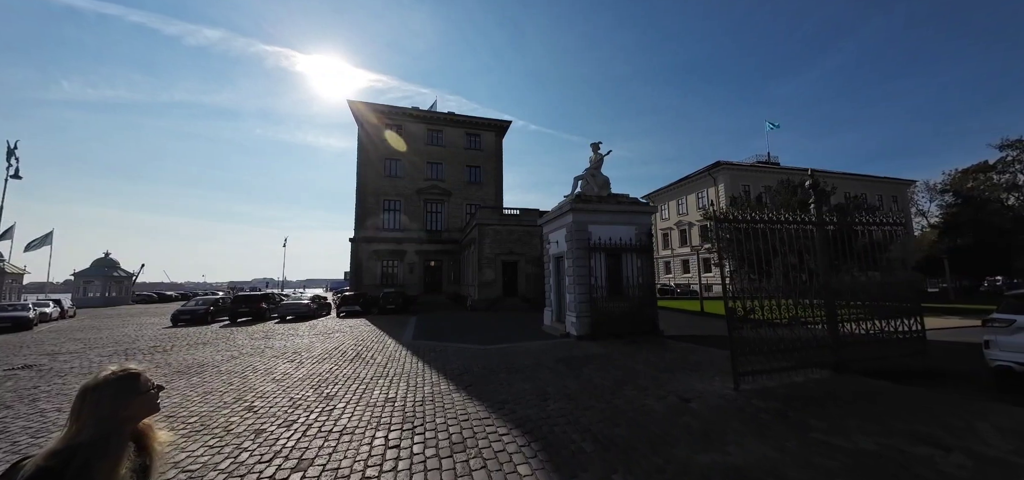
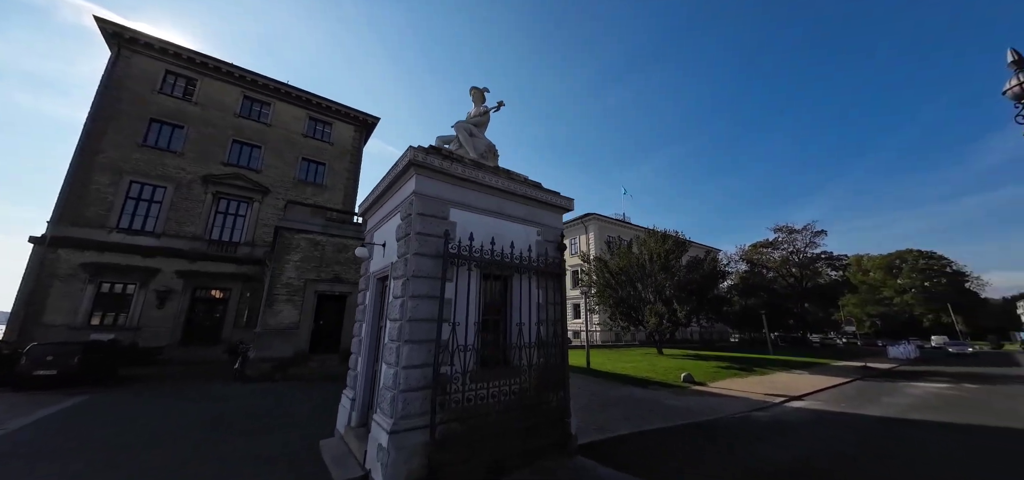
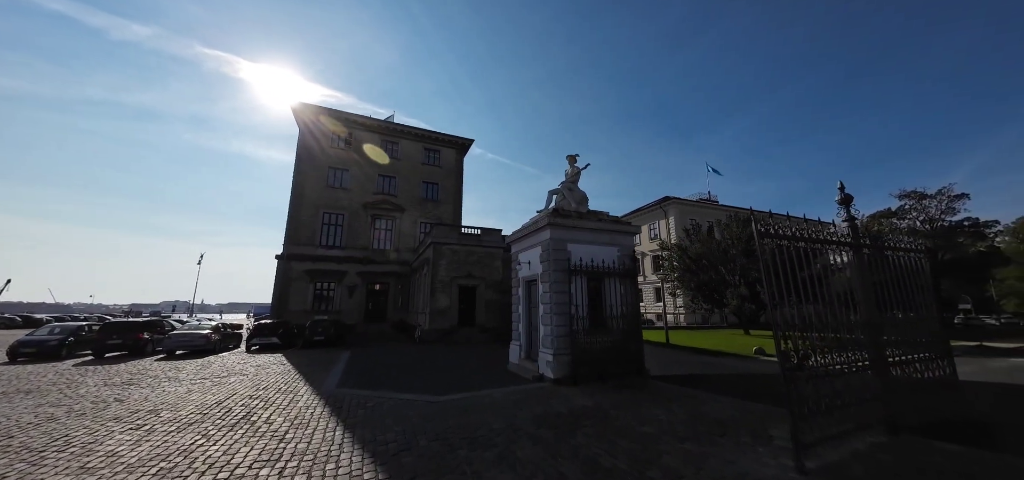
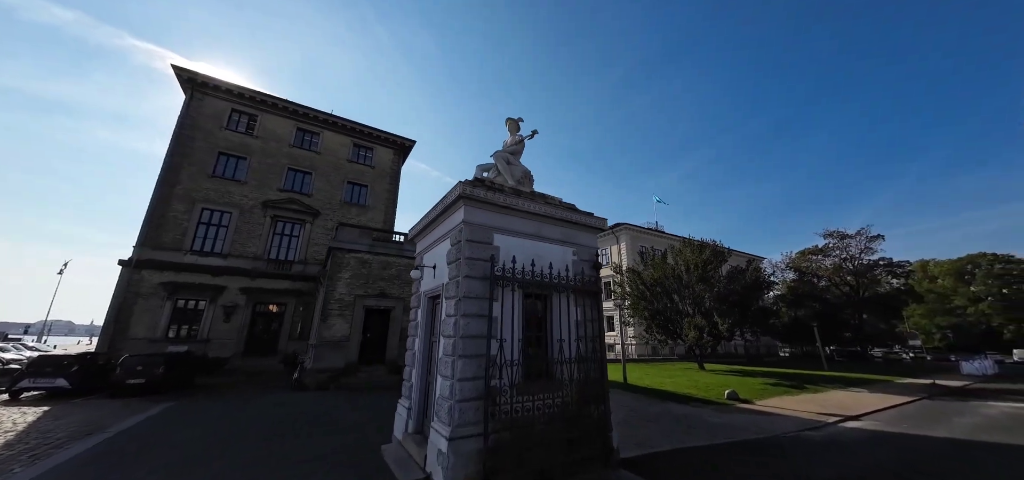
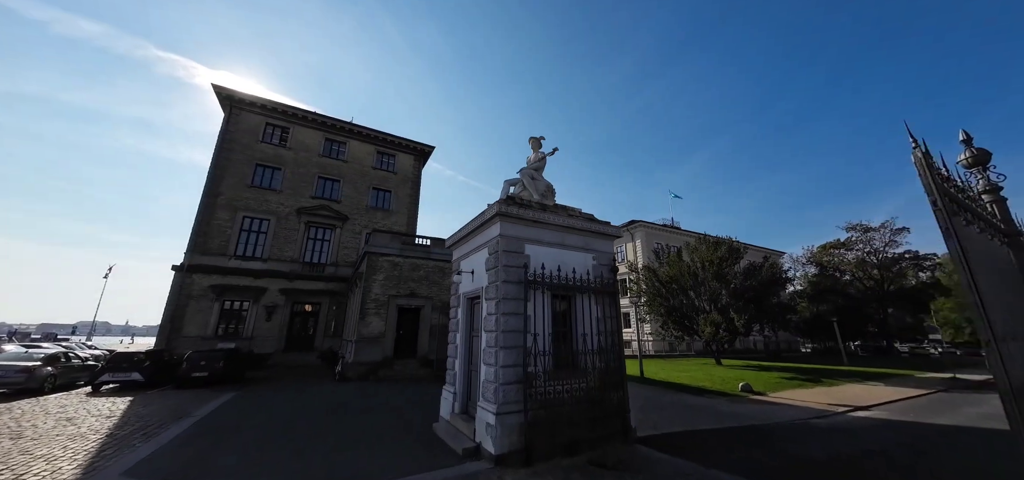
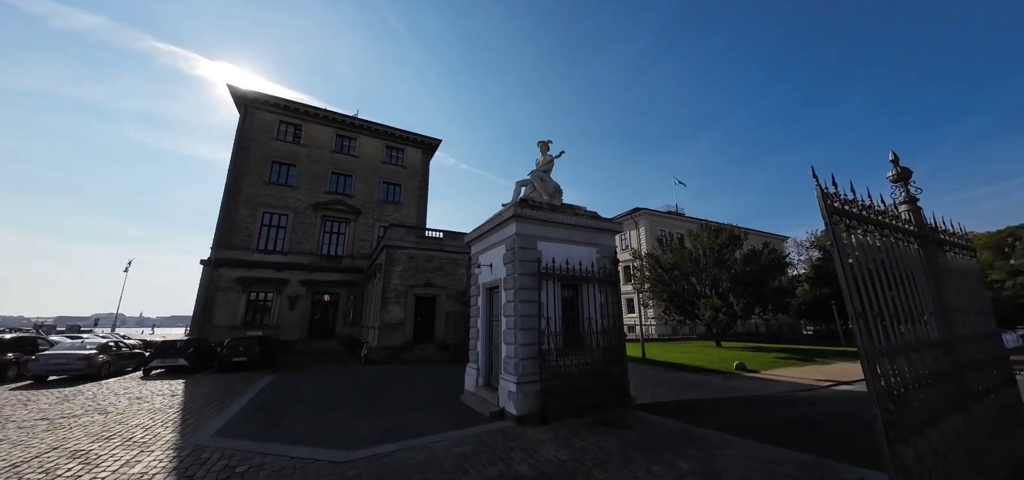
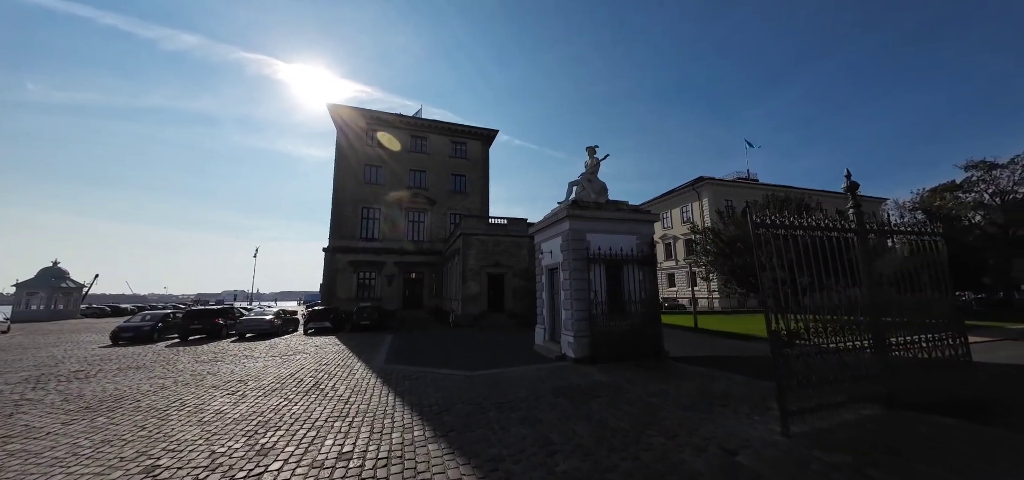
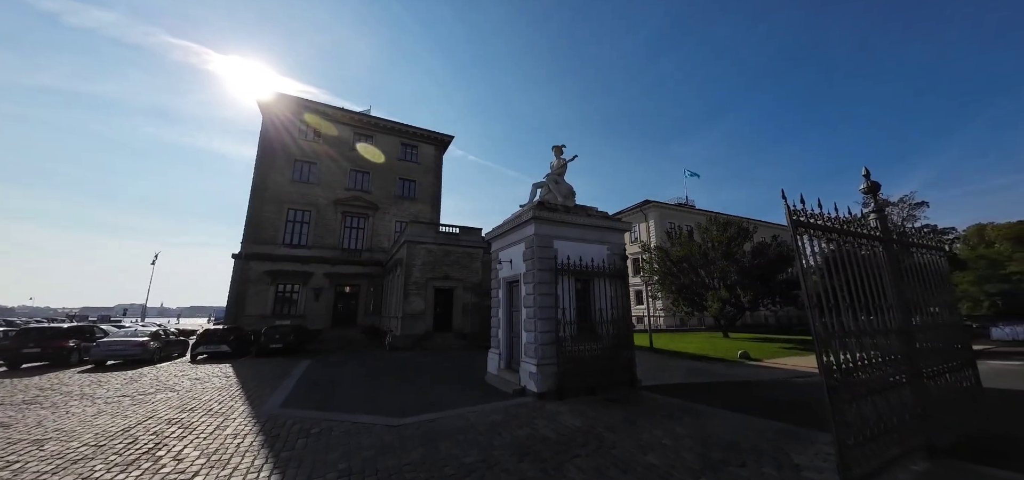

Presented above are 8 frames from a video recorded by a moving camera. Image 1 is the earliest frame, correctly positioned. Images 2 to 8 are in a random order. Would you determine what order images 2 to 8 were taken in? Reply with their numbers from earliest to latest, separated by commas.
7, 3, 8, 6, 5, 4, 2
